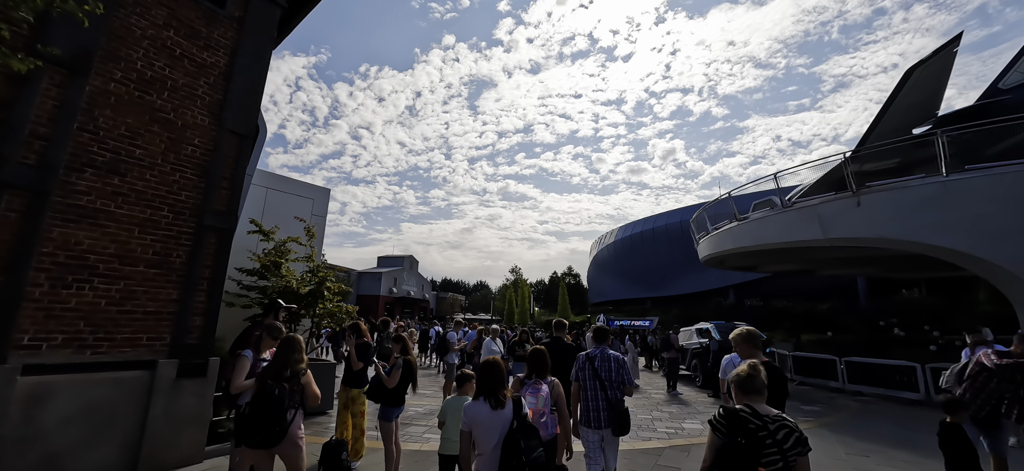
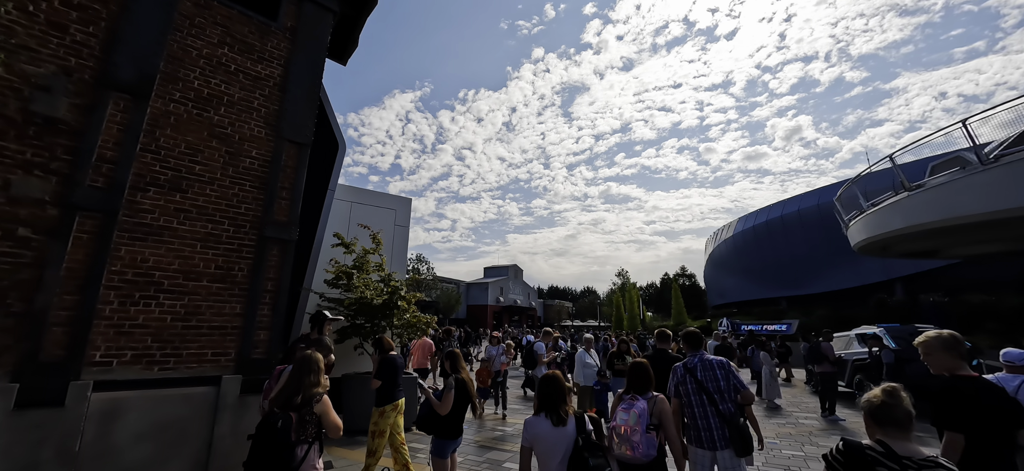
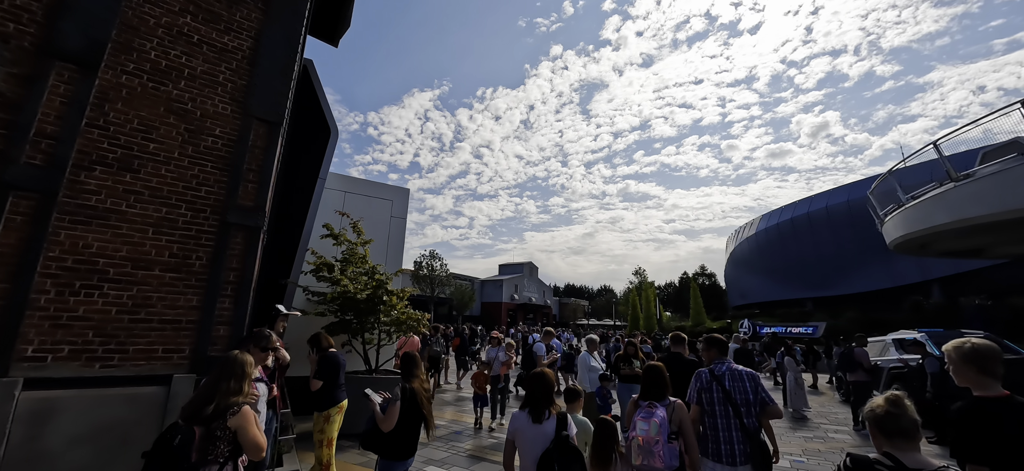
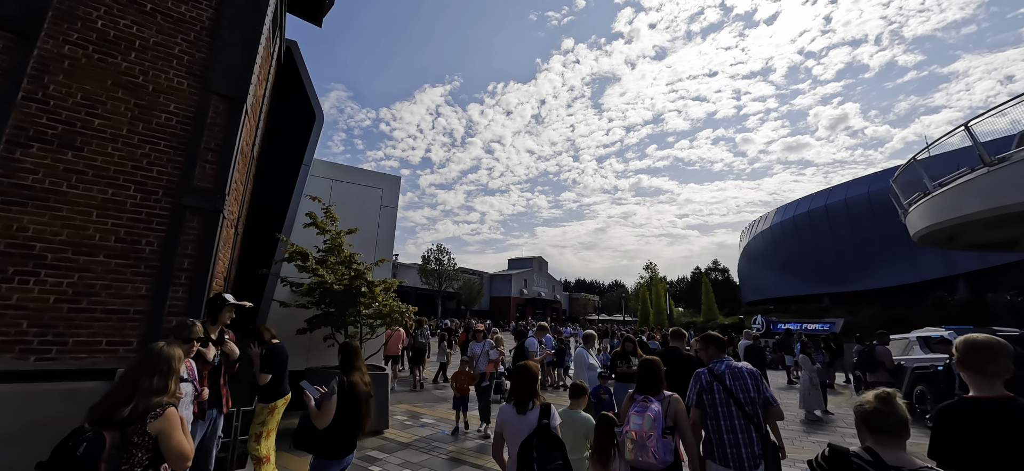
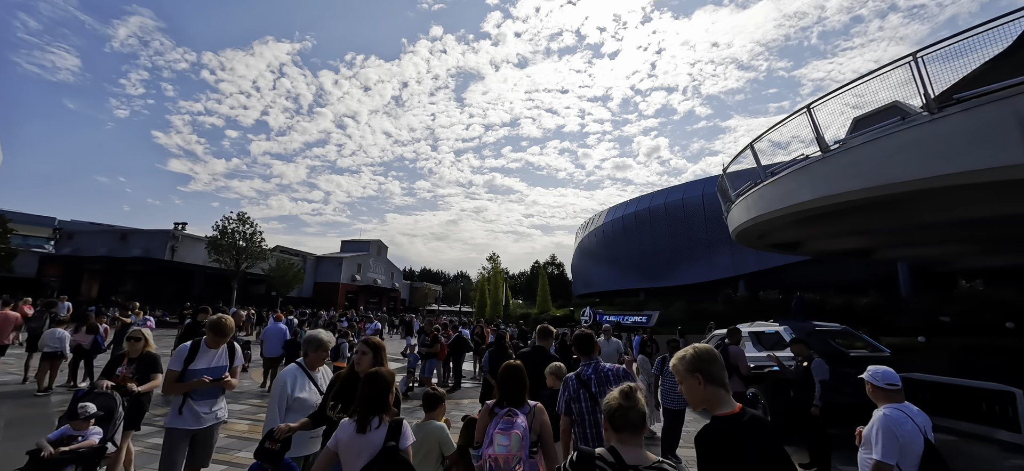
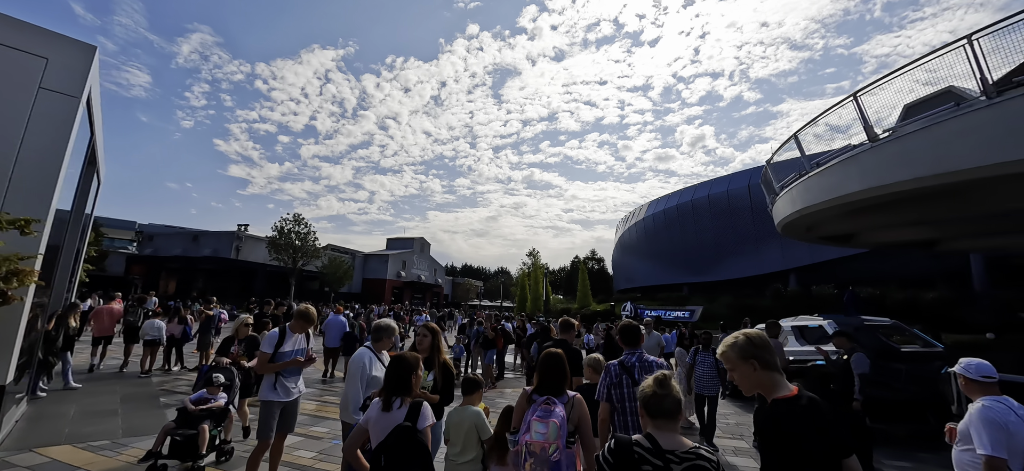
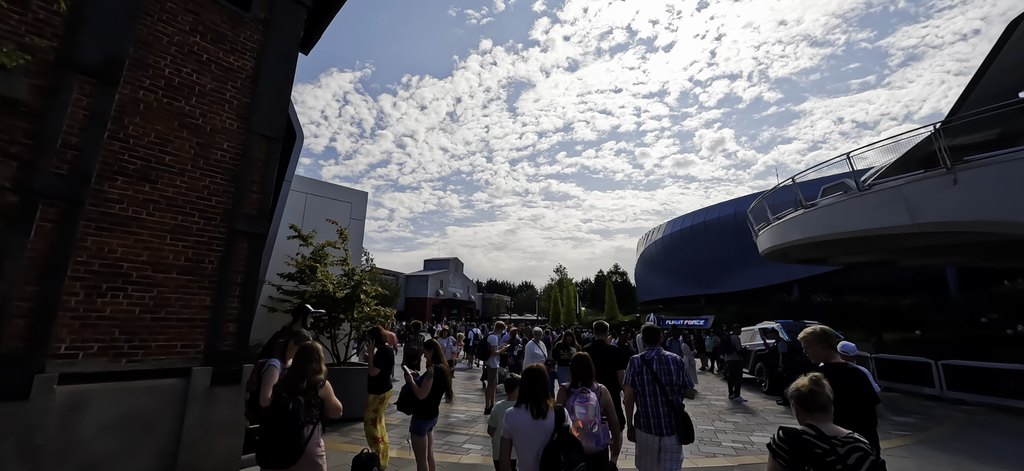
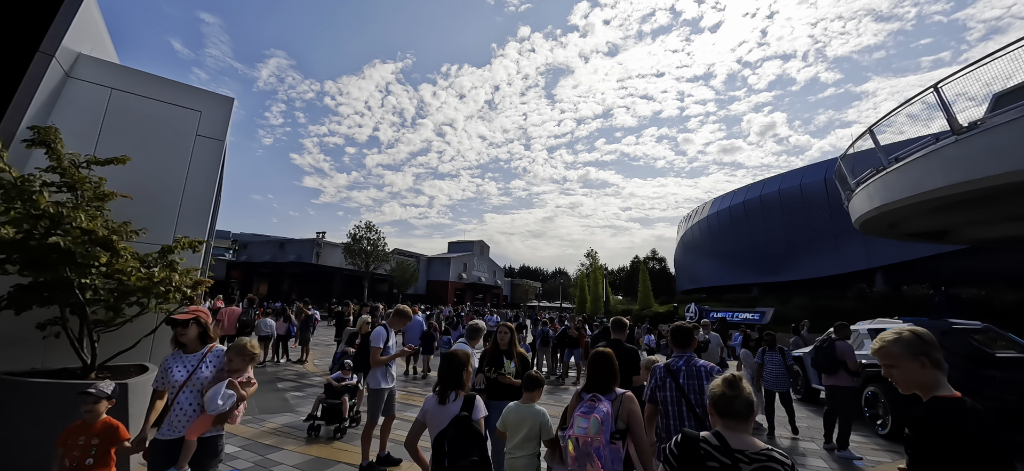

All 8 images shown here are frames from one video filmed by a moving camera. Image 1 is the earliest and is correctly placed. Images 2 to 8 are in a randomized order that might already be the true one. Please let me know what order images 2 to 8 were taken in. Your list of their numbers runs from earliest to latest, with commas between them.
7, 2, 3, 4, 8, 6, 5
